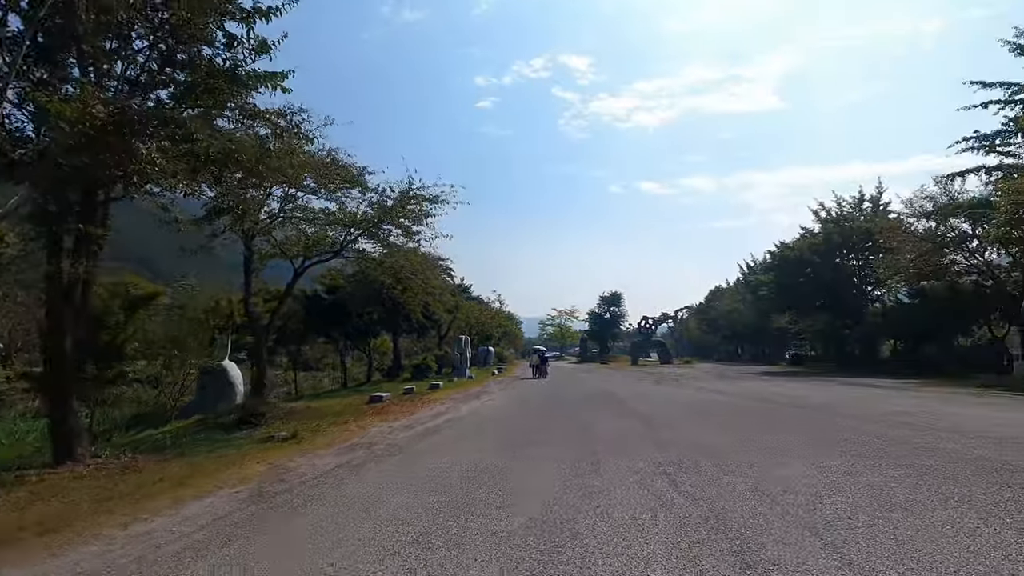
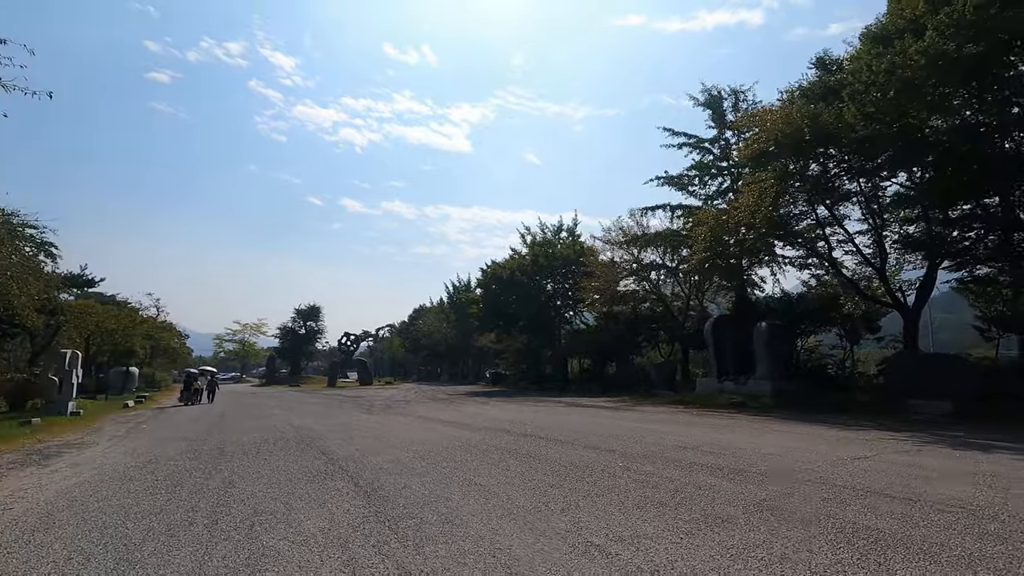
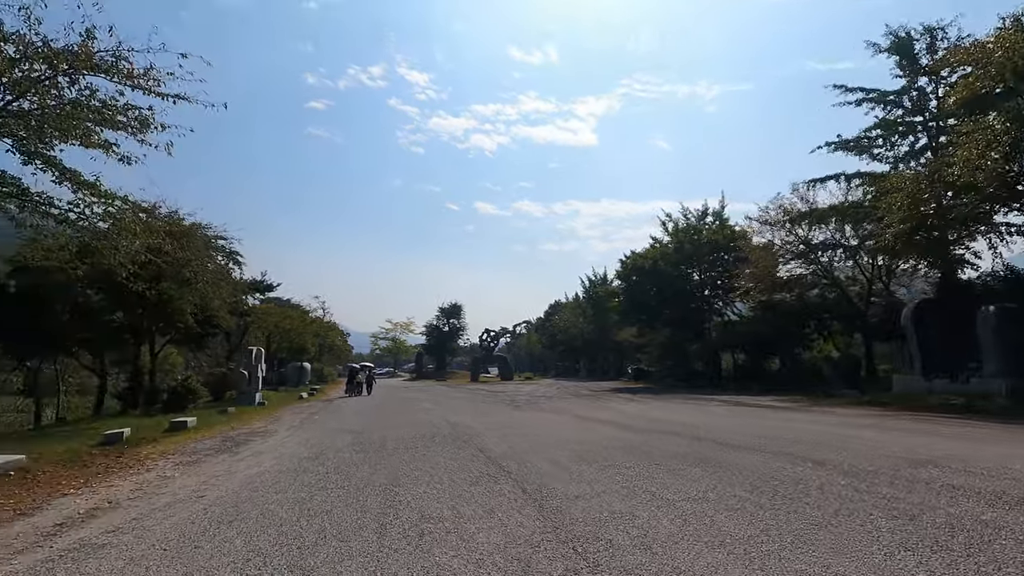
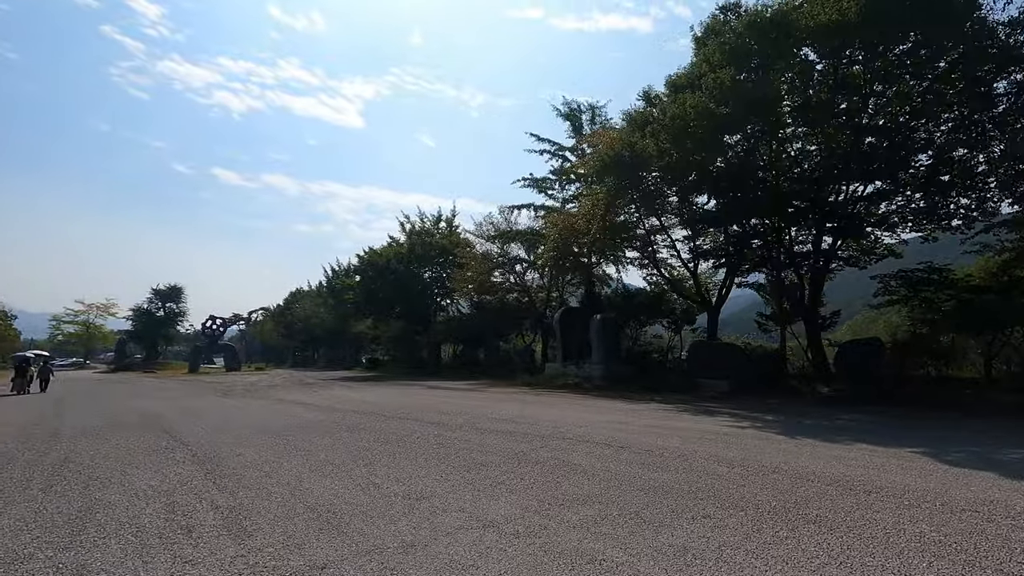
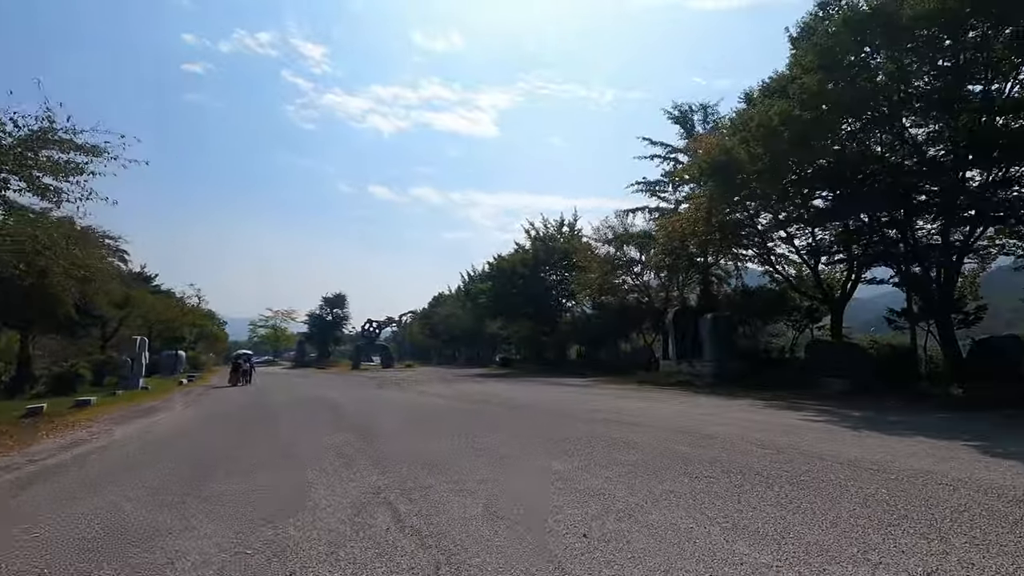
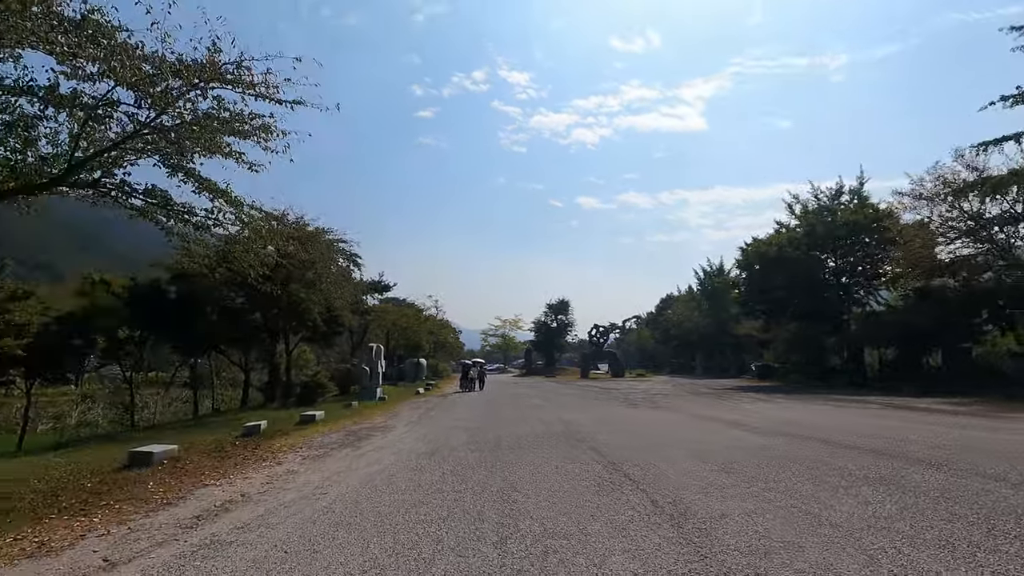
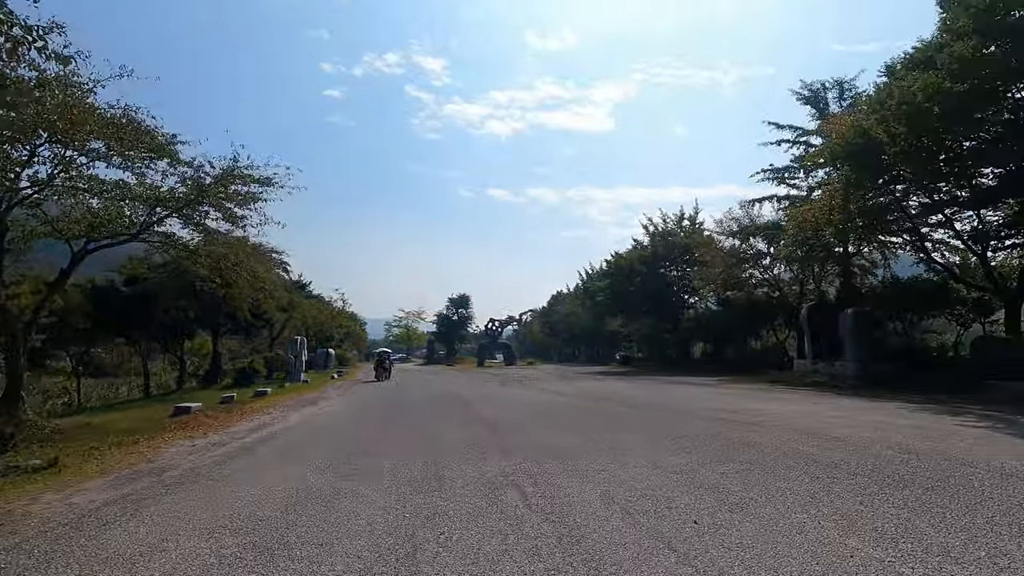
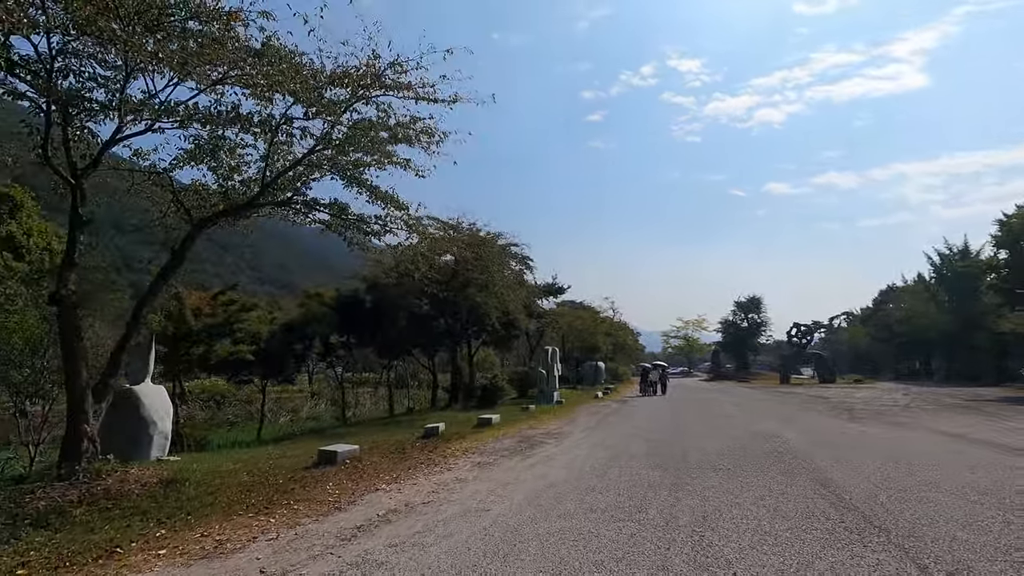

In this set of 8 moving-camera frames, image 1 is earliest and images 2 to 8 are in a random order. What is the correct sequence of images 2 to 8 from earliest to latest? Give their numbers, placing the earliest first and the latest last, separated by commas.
7, 5, 4, 2, 3, 6, 8
